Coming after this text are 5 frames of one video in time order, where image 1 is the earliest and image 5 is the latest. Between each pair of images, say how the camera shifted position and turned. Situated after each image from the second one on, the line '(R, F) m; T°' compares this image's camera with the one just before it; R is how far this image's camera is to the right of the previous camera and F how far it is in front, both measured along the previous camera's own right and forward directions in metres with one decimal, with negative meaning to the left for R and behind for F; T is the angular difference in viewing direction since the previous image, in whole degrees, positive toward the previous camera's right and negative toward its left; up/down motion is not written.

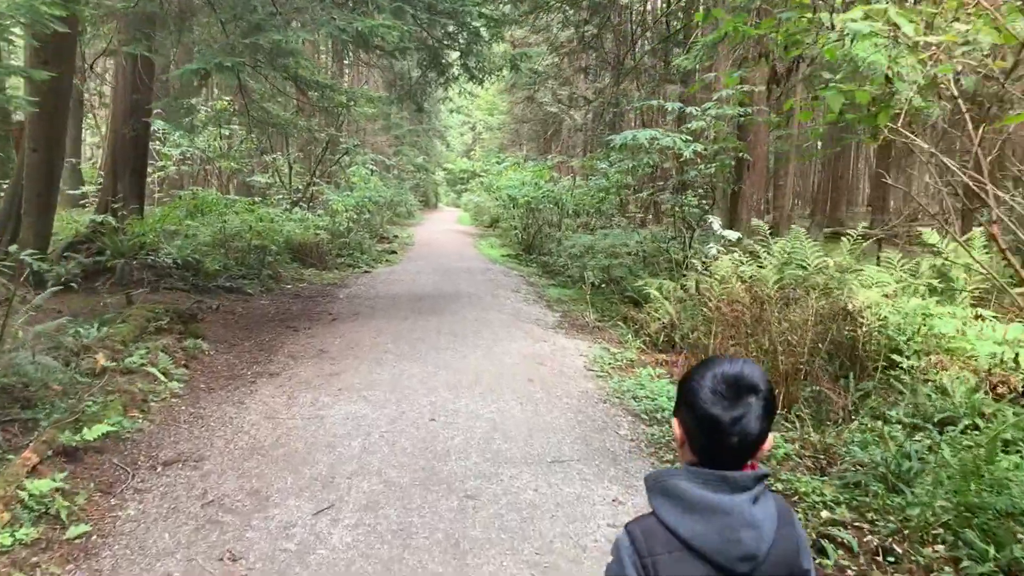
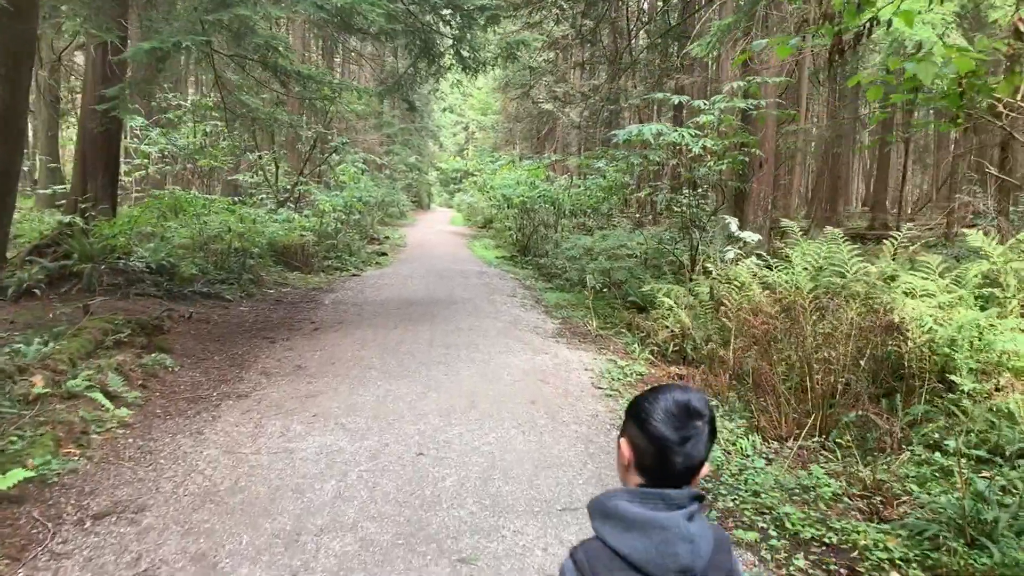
(0.0, +0.6) m; 0°
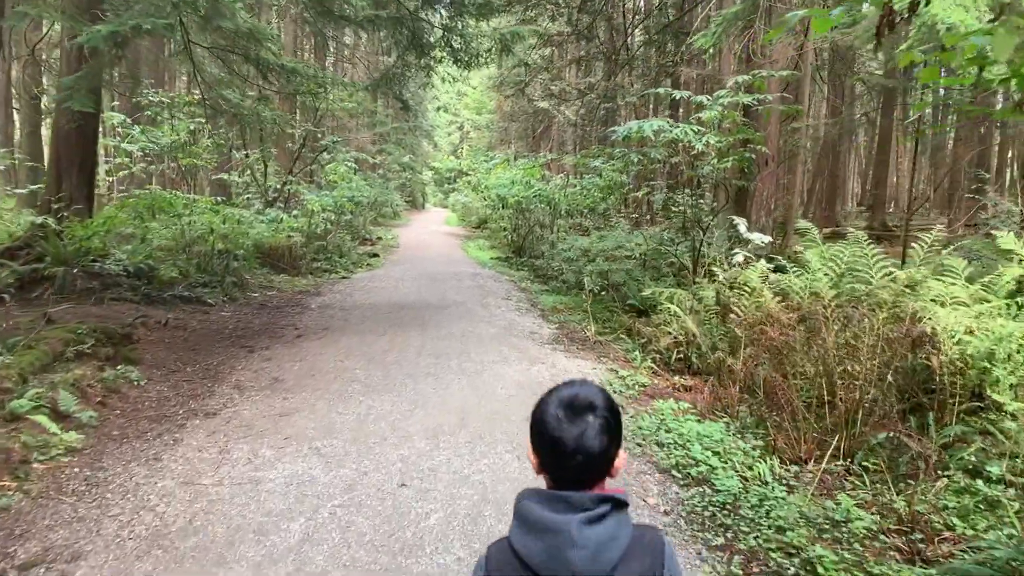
(0.0, +0.4) m; 0°
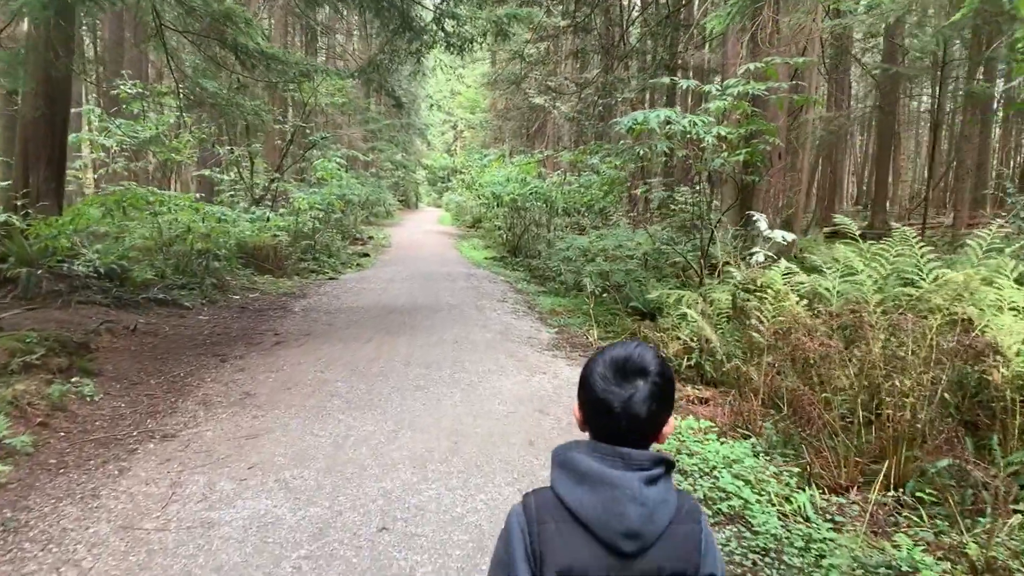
(0.0, +0.6) m; 0°
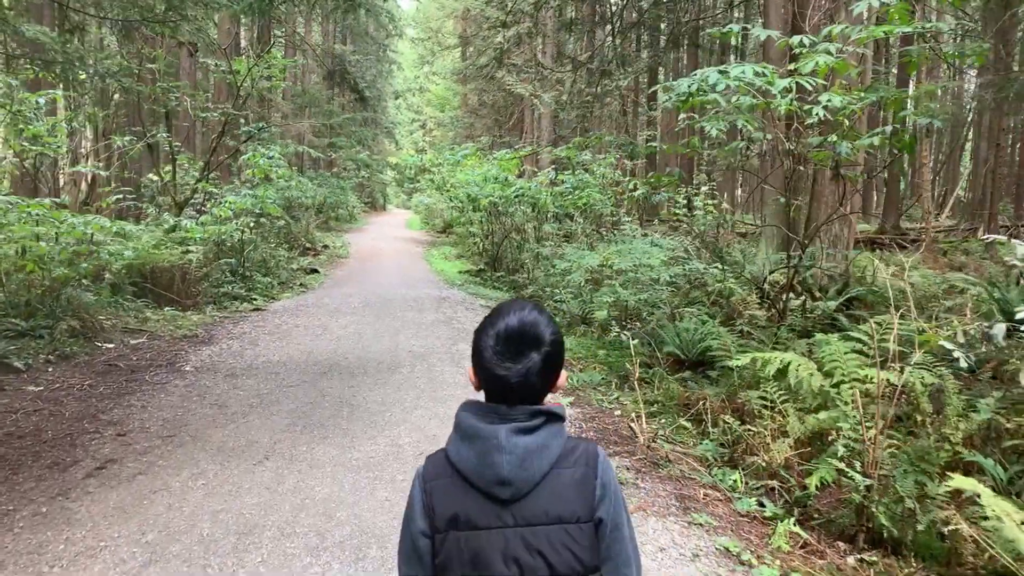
(-0.1, +2.9) m; +2°
